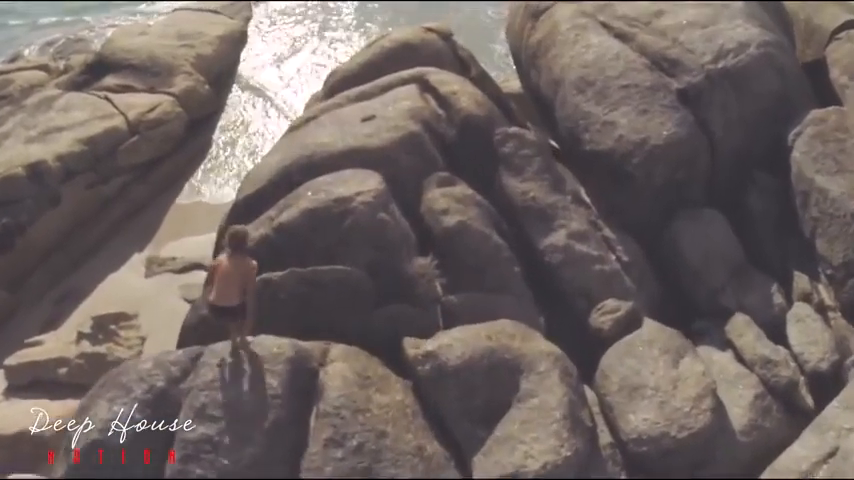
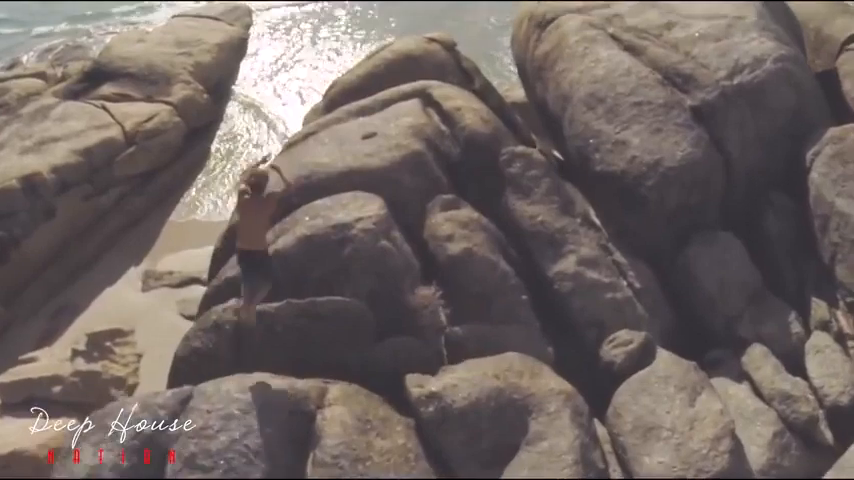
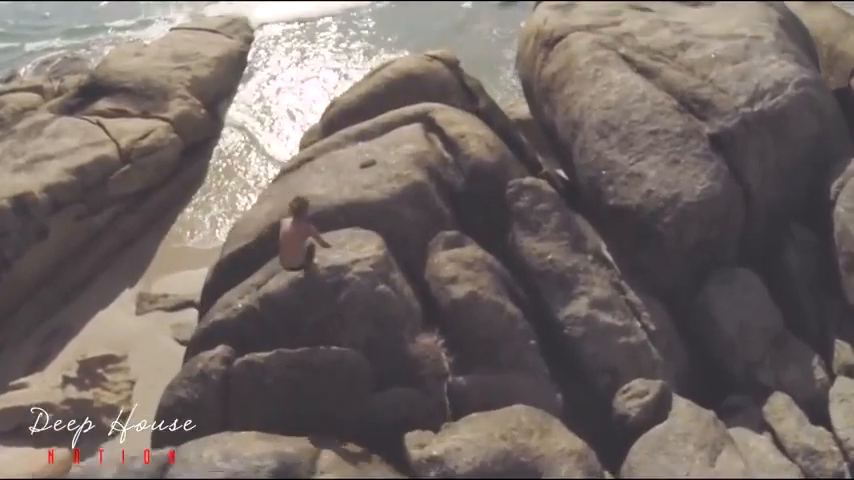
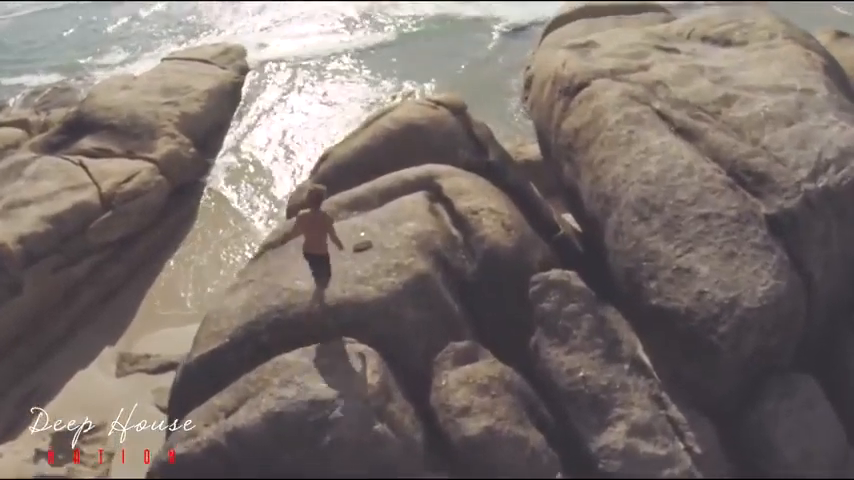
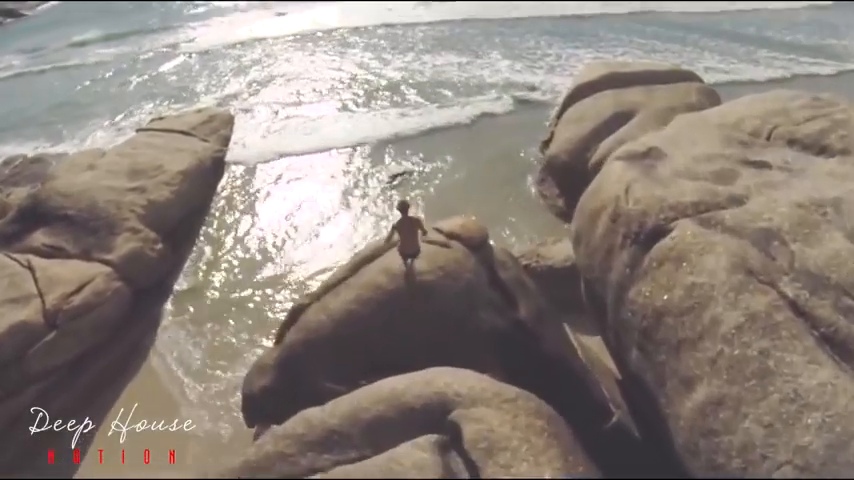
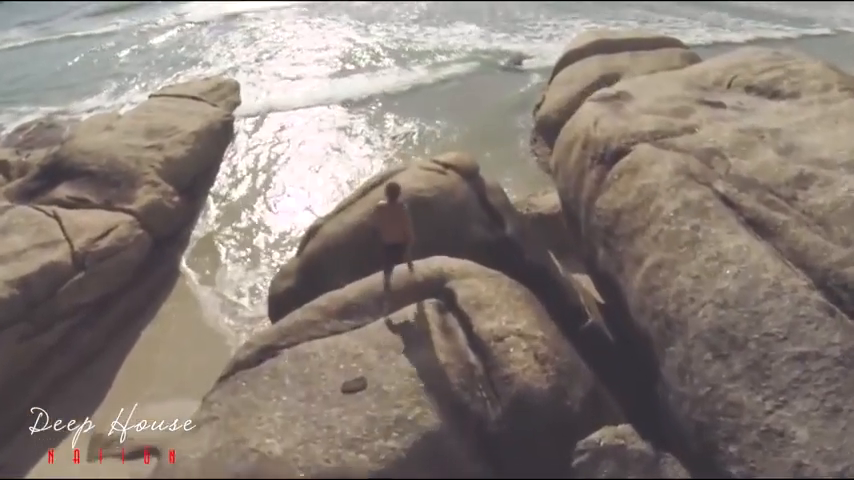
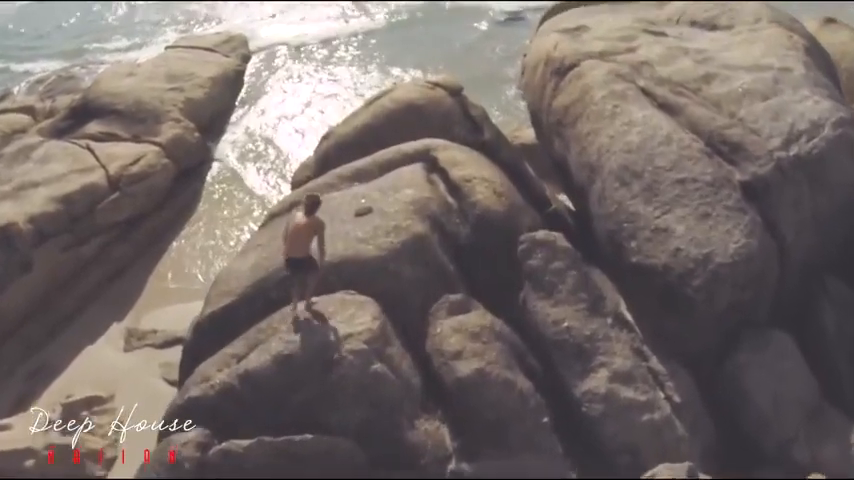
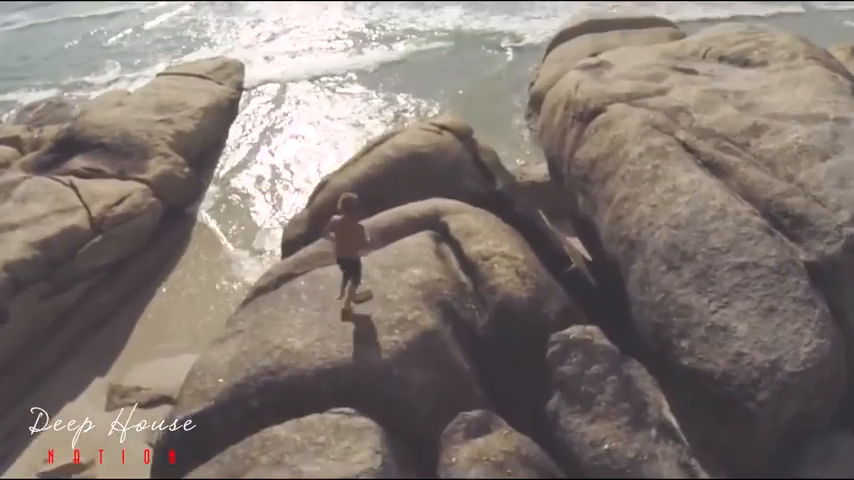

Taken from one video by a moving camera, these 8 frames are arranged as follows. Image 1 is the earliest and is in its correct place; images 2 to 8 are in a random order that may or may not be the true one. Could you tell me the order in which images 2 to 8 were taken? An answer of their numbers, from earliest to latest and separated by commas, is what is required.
2, 3, 7, 4, 8, 6, 5
